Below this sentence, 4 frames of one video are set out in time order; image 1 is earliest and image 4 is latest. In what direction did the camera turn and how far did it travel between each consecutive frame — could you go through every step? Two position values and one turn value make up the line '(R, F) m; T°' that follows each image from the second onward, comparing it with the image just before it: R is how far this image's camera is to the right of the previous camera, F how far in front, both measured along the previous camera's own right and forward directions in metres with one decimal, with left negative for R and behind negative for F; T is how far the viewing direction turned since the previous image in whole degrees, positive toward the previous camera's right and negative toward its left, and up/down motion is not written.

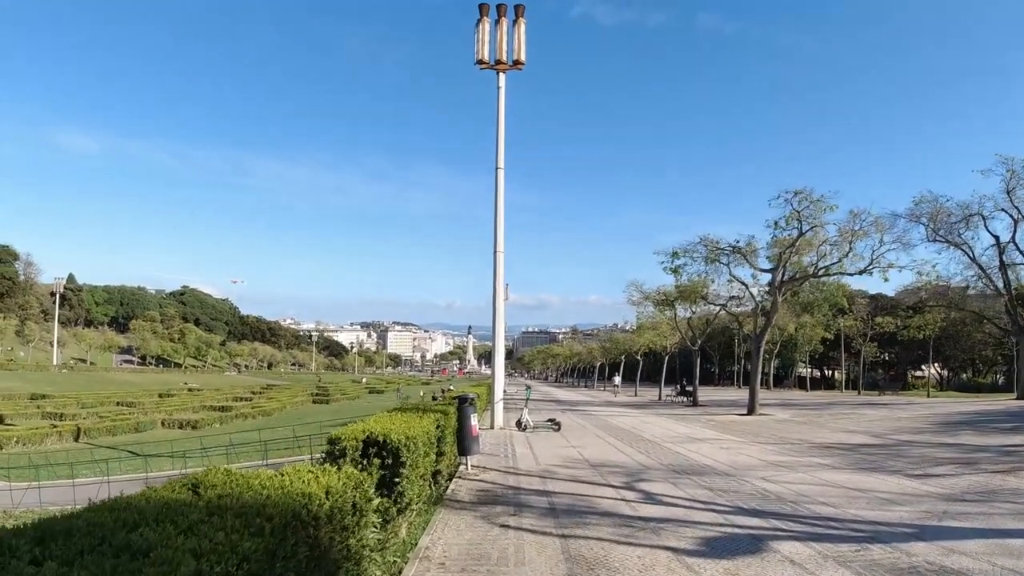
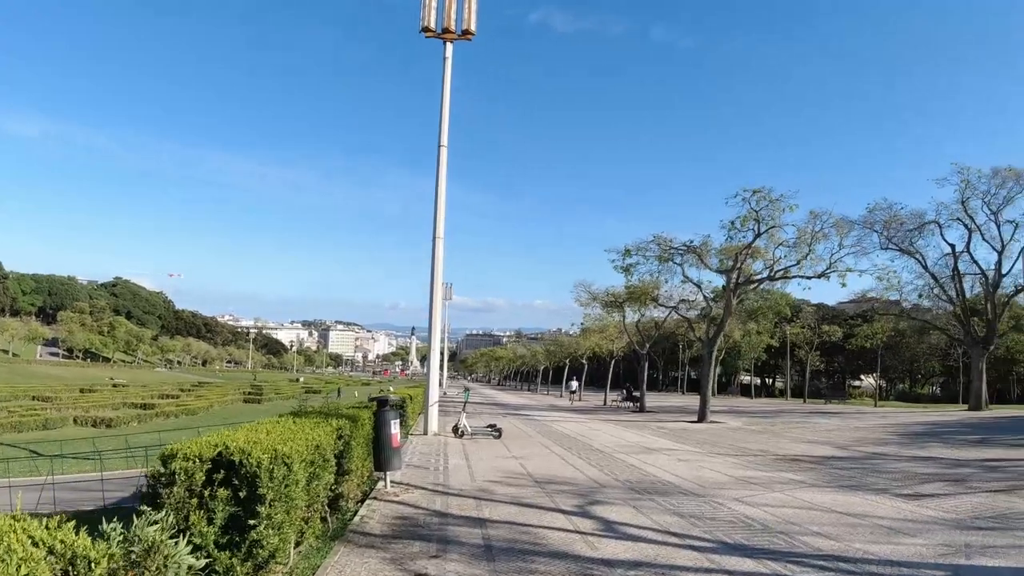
(+0.1, +1.8) m; +5°
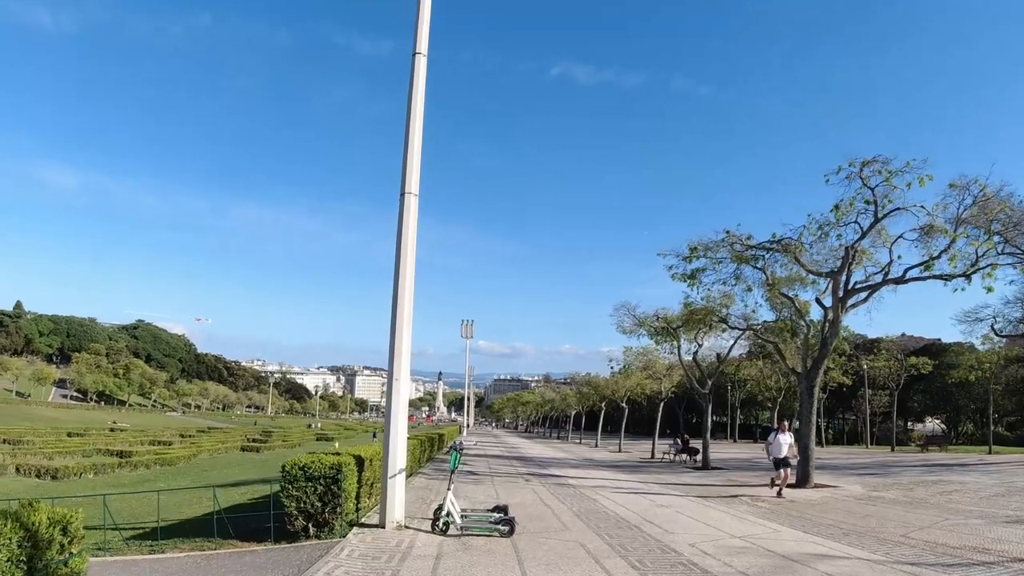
(+0.1, +6.8) m; -2°
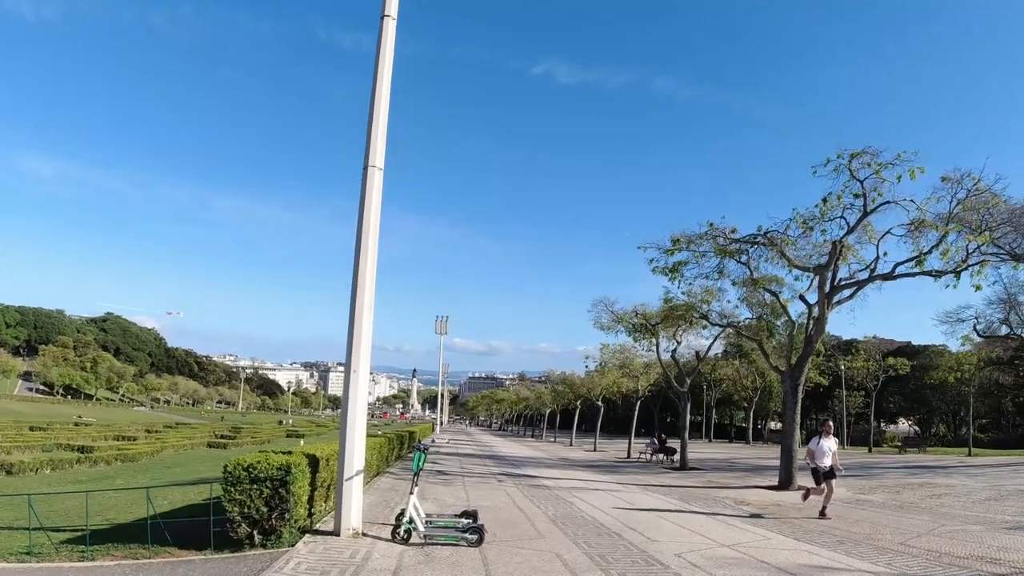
(0.0, +0.9) m; +2°
